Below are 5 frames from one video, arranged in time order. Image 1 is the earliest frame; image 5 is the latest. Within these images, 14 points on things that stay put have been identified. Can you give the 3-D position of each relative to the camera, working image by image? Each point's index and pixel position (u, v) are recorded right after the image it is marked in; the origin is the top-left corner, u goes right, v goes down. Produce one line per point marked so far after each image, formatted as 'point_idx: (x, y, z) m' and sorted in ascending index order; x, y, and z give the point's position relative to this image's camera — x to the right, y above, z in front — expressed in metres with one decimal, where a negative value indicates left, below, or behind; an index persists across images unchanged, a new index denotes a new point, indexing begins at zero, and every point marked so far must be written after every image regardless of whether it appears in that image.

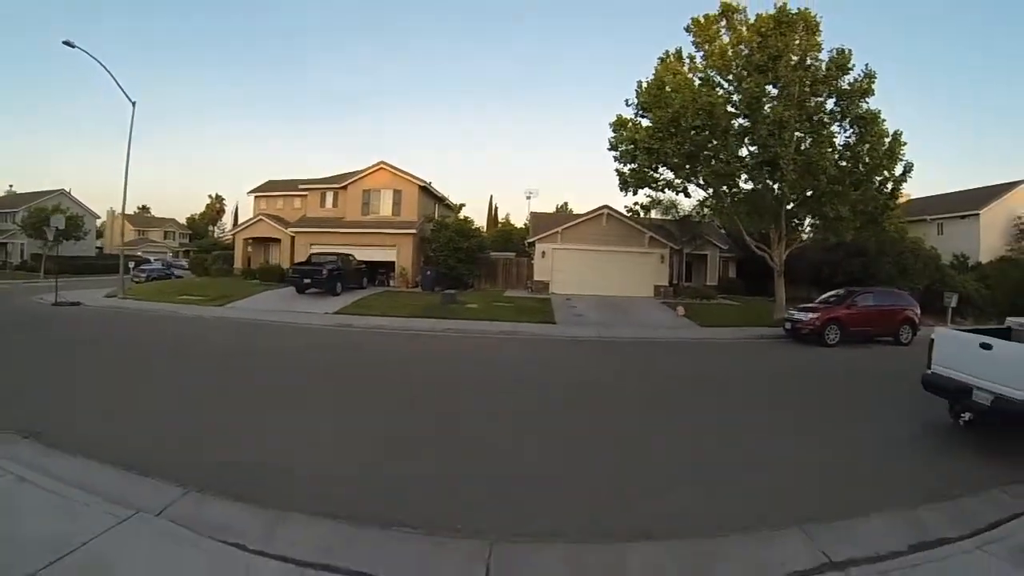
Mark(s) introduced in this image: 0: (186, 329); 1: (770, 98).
0: (-10.0, -1.2, +19.2) m
1: (+8.0, +5.9, +19.6) m
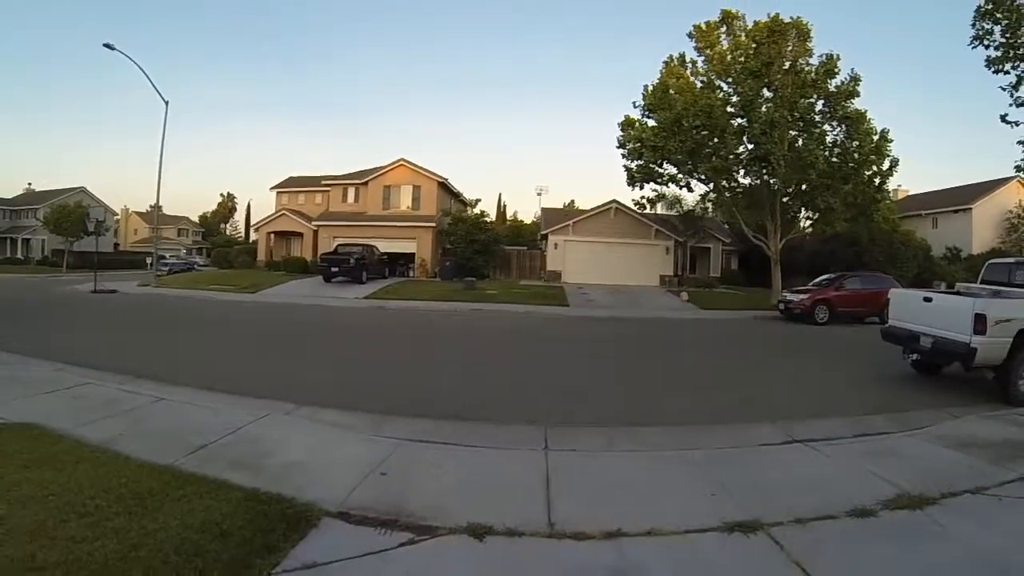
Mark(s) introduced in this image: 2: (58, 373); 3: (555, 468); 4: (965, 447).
0: (-9.4, -0.7, +20.9) m
1: (+8.6, +6.4, +21.3) m
2: (-6.7, -1.2, +9.3) m
3: (+0.4, -1.4, +5.1) m
4: (+4.3, -1.5, +5.9) m
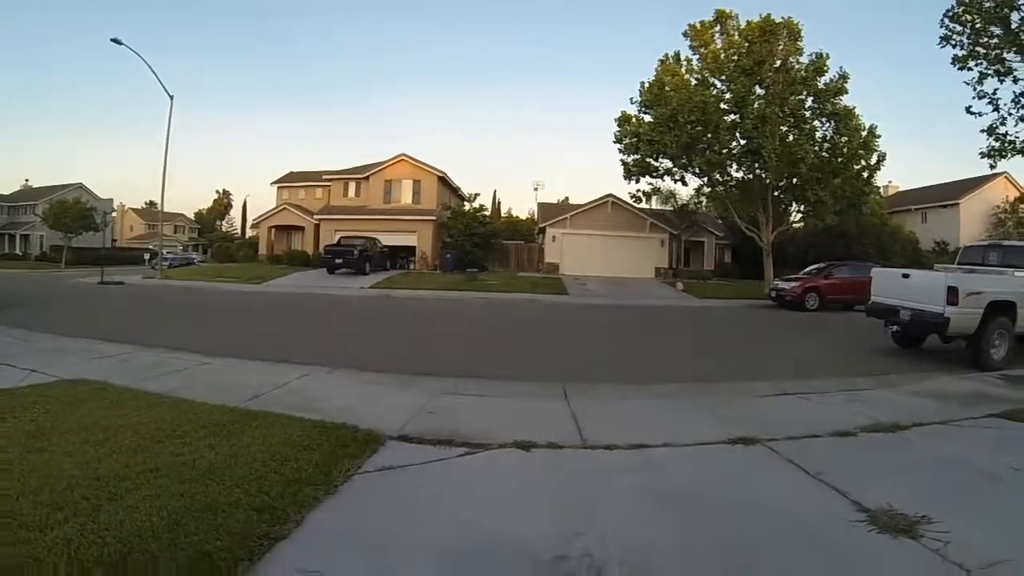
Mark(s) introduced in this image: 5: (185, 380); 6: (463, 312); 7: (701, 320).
0: (-9.4, -0.4, +21.5) m
1: (+8.6, +6.7, +22.1) m
2: (-6.6, -0.9, +10.0) m
3: (+0.6, -1.1, +5.9) m
4: (+4.5, -1.1, +6.6) m
5: (-3.5, -1.0, +6.8) m
6: (-1.3, -0.7, +17.2) m
7: (+4.9, -0.8, +16.2) m
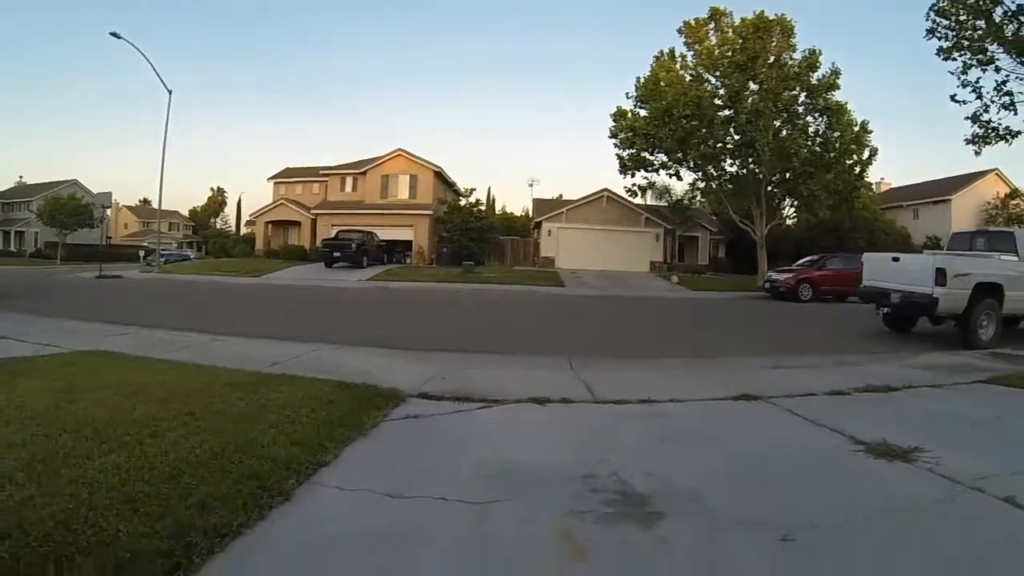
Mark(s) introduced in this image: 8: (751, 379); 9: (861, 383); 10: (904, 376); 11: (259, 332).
0: (-9.5, -0.1, +21.7) m
1: (+8.5, +7.0, +22.4) m
2: (-6.6, -0.7, +10.1) m
3: (+0.7, -0.9, +6.1) m
4: (+4.5, -0.9, +6.9) m
5: (-3.5, -0.7, +7.0) m
6: (-1.4, -0.4, +17.4) m
7: (+4.9, -0.6, +16.5) m
8: (+2.2, -0.9, +6.0) m
9: (+3.1, -0.9, +5.7) m
10: (+3.8, -0.9, +6.2) m
11: (-4.2, -0.7, +10.4) m
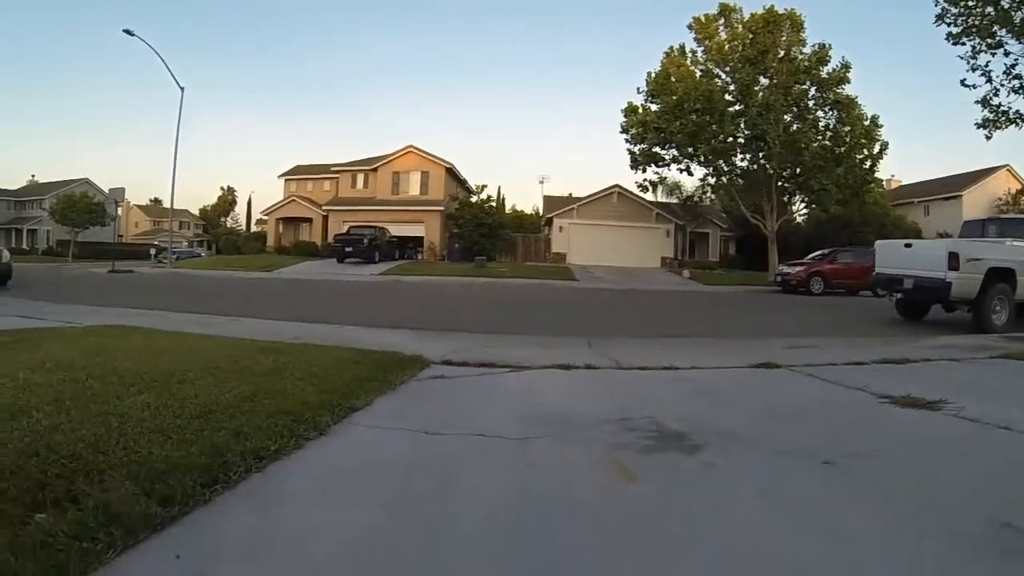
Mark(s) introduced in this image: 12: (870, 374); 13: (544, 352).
0: (-9.1, +0.1, +21.9) m
1: (+8.9, +7.2, +22.4) m
2: (-6.3, -0.4, +10.3) m
3: (+0.9, -0.6, +6.2) m
4: (+4.7, -0.7, +7.0) m
5: (-3.2, -0.5, +7.1) m
6: (-1.0, -0.2, +17.6) m
7: (+5.2, -0.4, +16.6) m
8: (+2.4, -0.7, +6.1) m
9: (+3.3, -0.7, +5.8) m
10: (+4.0, -0.7, +6.3) m
11: (-3.9, -0.5, +10.6) m
12: (+2.6, -0.7, +4.7) m
13: (+0.2, -0.6, +5.8) m
